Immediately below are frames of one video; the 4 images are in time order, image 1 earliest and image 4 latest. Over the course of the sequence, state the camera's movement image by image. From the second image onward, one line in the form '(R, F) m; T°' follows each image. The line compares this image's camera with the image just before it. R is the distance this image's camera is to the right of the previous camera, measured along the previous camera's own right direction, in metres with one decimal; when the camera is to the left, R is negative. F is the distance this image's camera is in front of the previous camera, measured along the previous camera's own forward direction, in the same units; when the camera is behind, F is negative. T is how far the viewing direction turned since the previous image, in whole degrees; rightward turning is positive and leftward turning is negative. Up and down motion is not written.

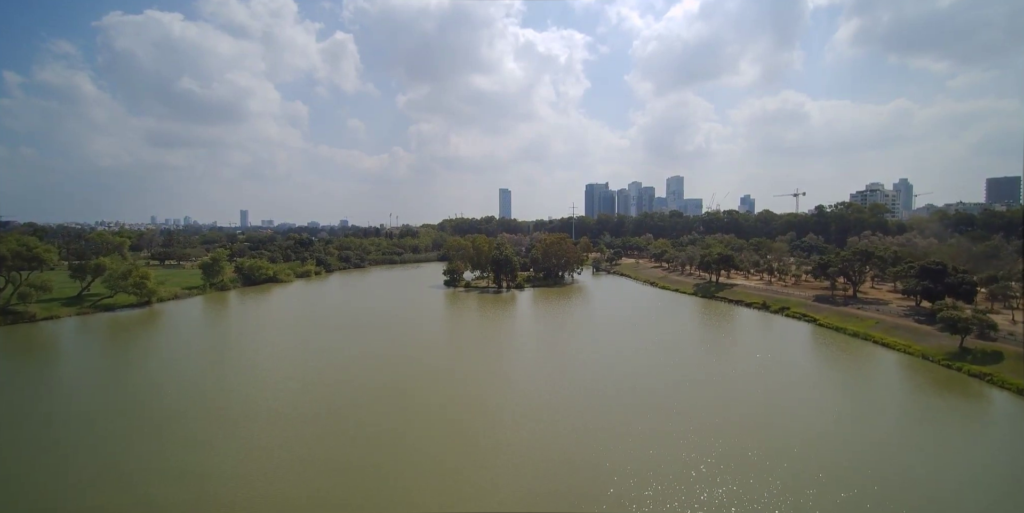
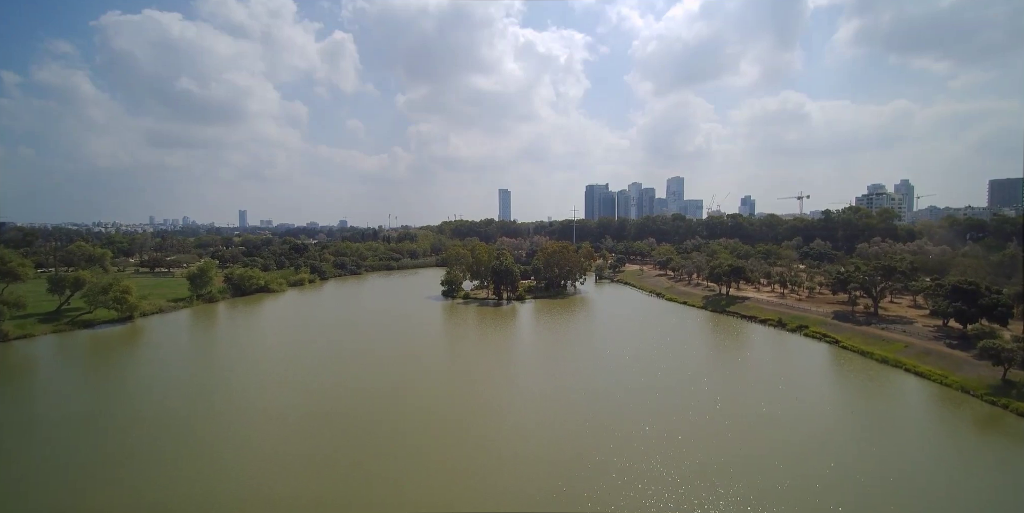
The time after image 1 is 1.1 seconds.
(0.0, +0.9) m; 0°
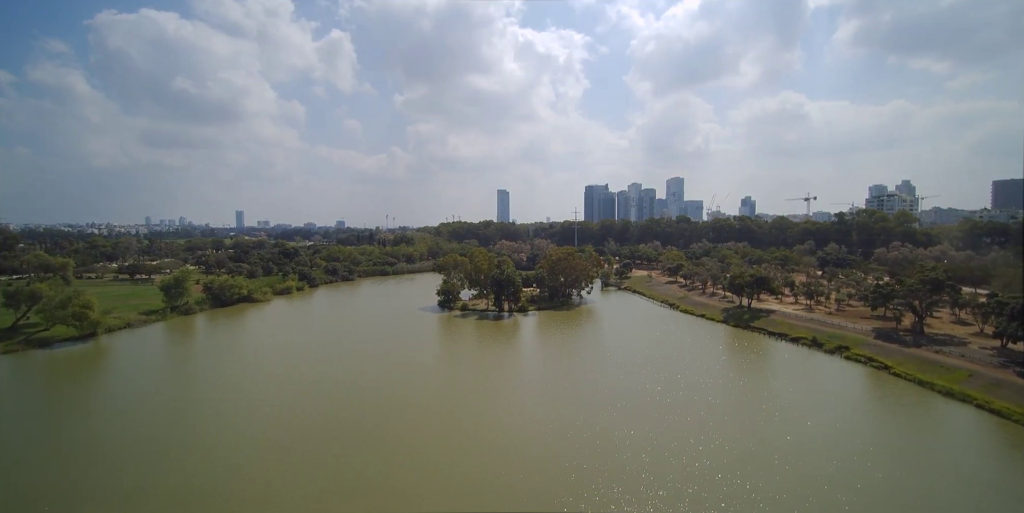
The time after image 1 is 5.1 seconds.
(-0.1, +1.6) m; 0°
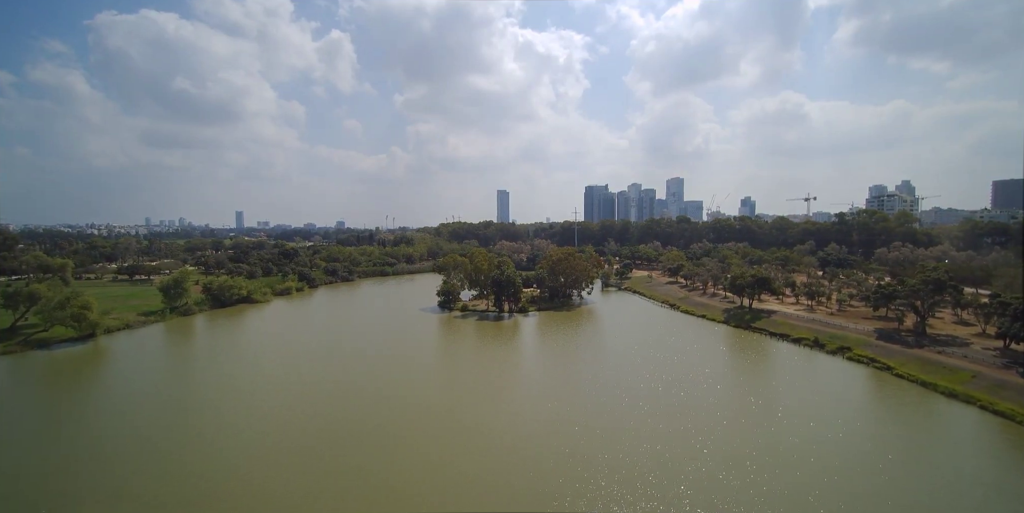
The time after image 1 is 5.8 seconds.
(0.0, +0.1) m; 0°
